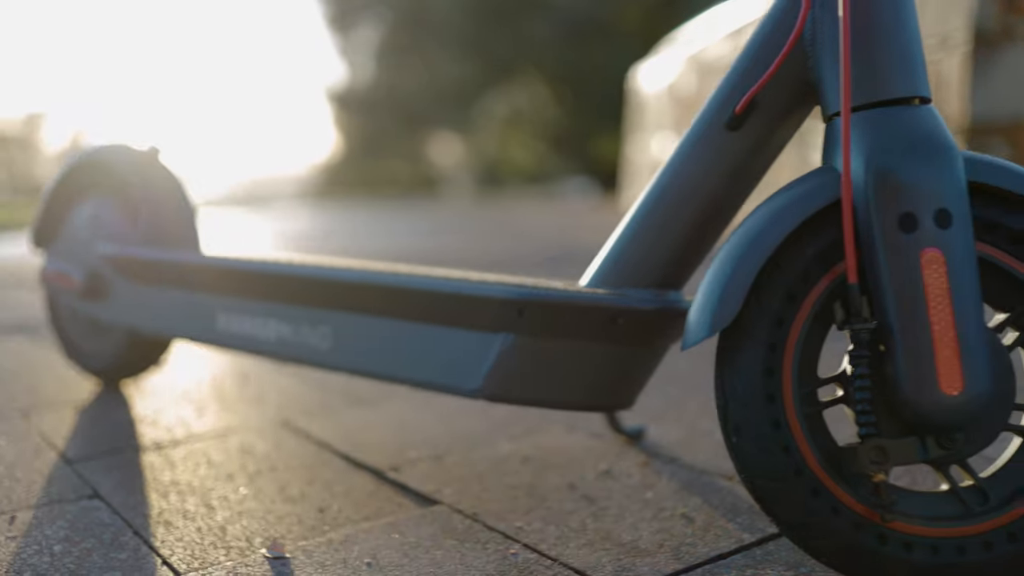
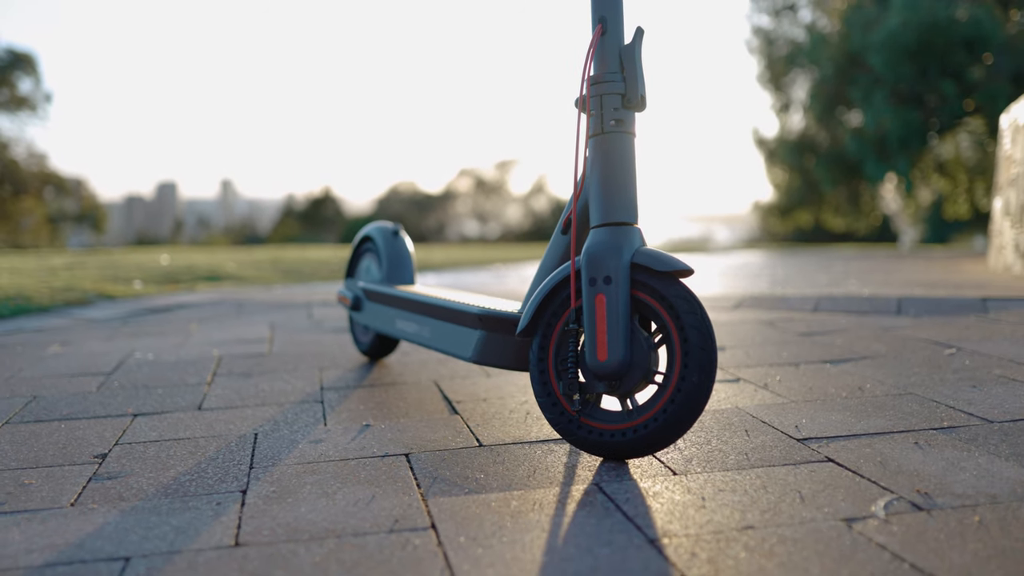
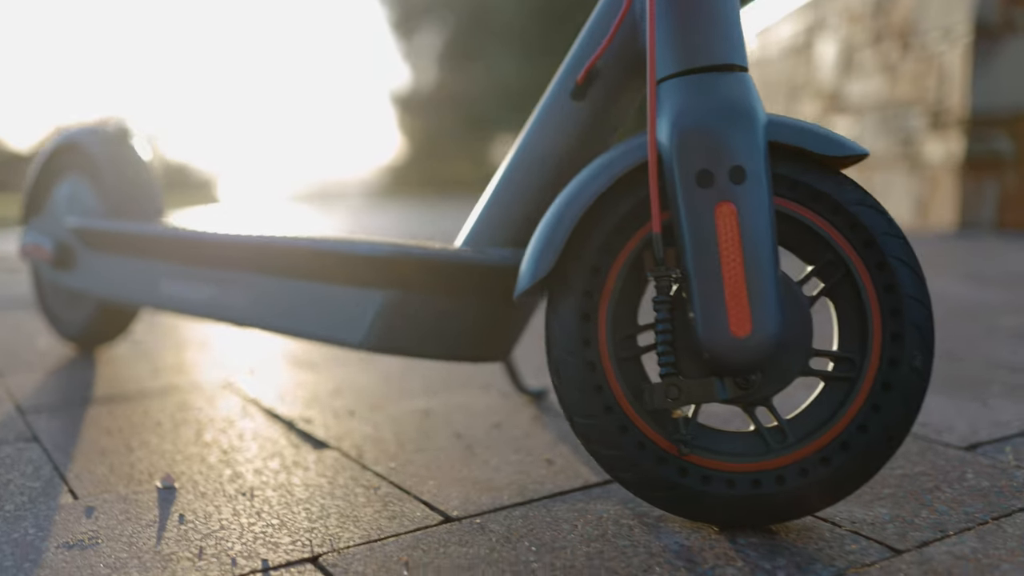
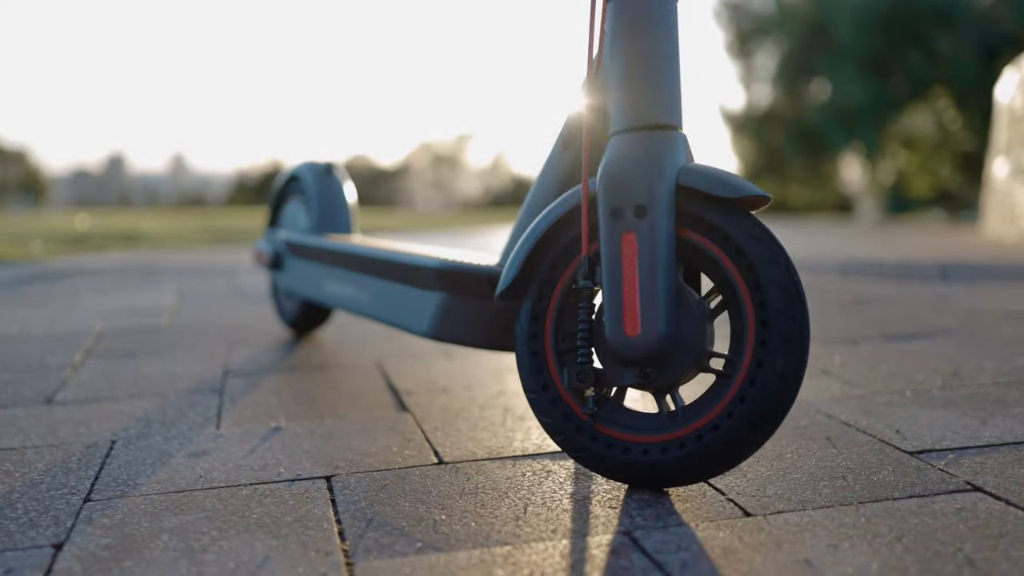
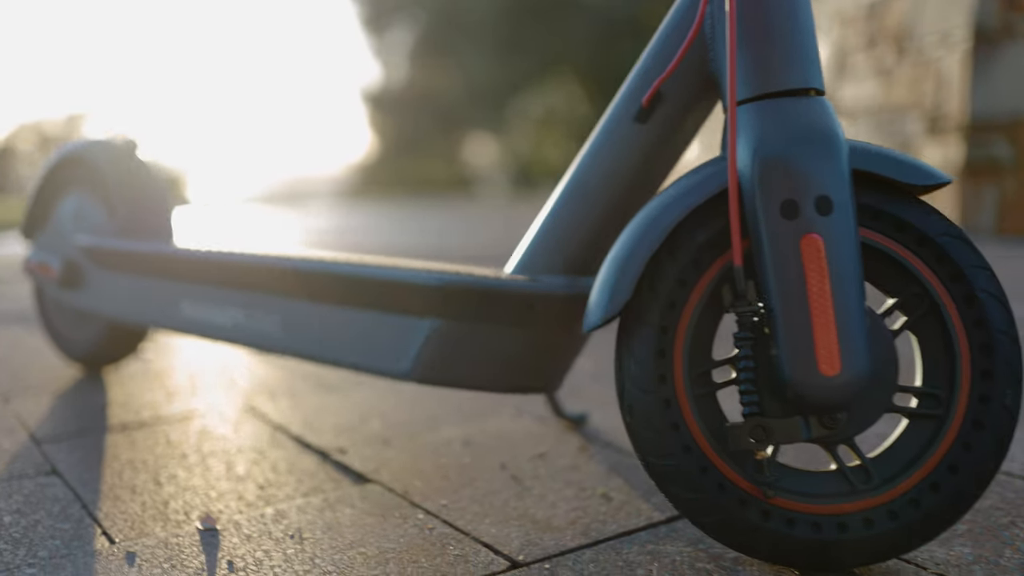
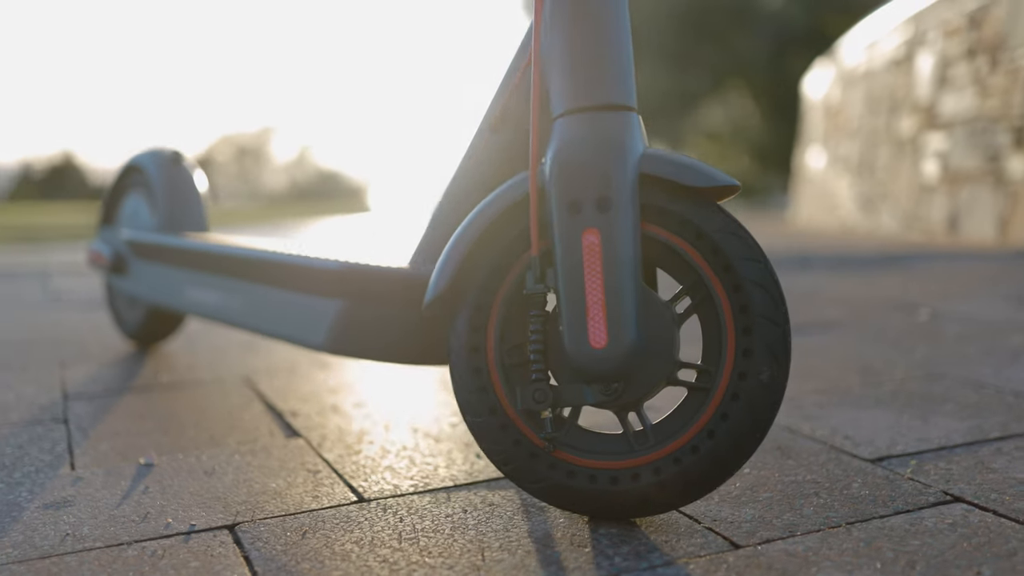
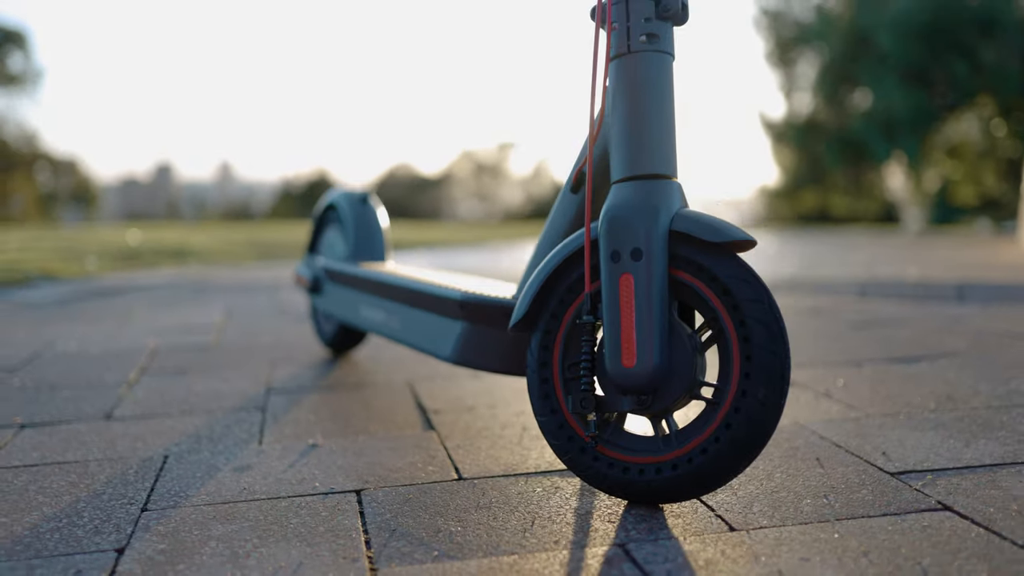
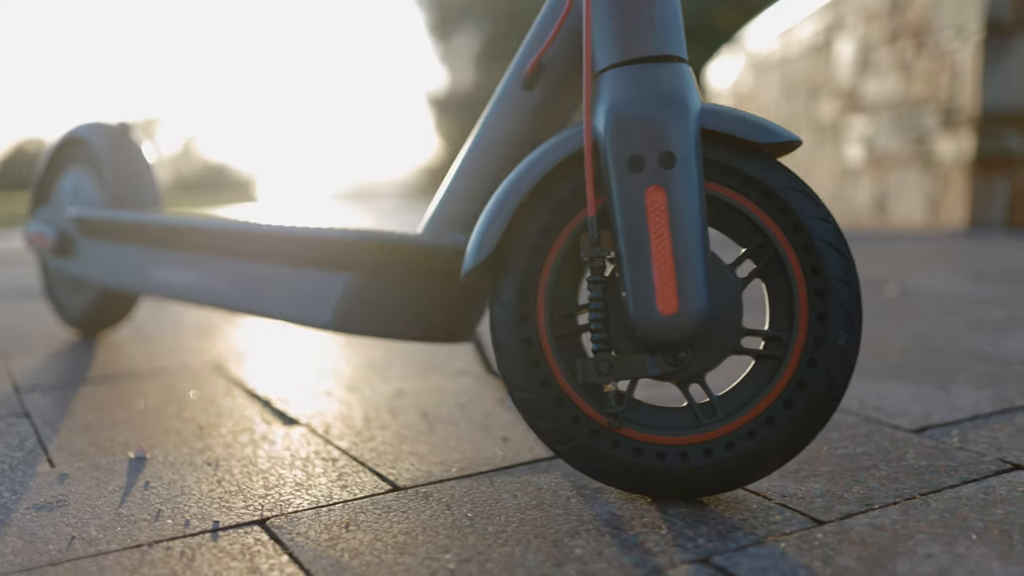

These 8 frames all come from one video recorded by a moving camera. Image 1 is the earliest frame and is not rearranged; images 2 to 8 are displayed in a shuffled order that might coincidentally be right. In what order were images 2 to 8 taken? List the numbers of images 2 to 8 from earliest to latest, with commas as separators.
5, 3, 8, 6, 4, 7, 2
